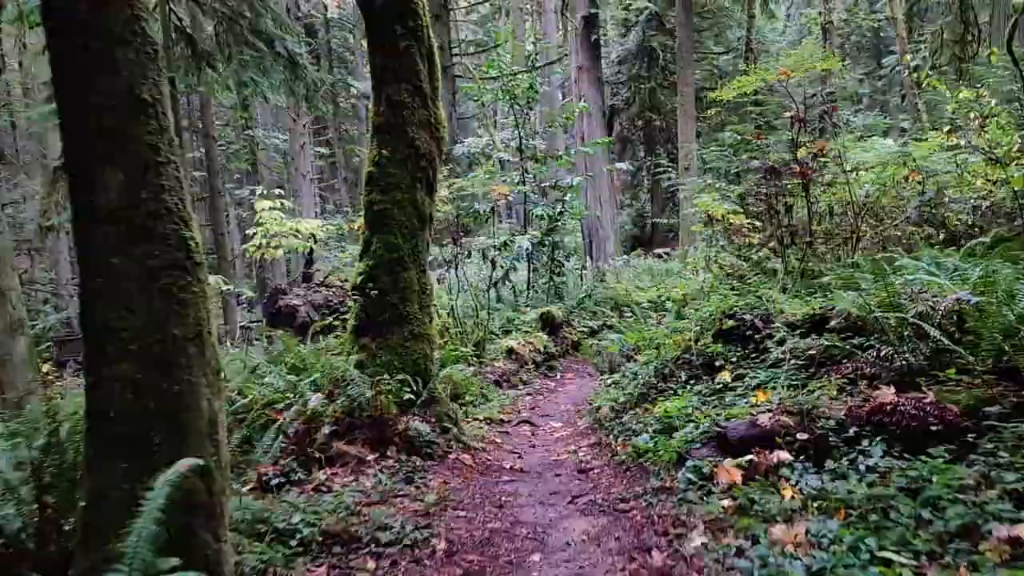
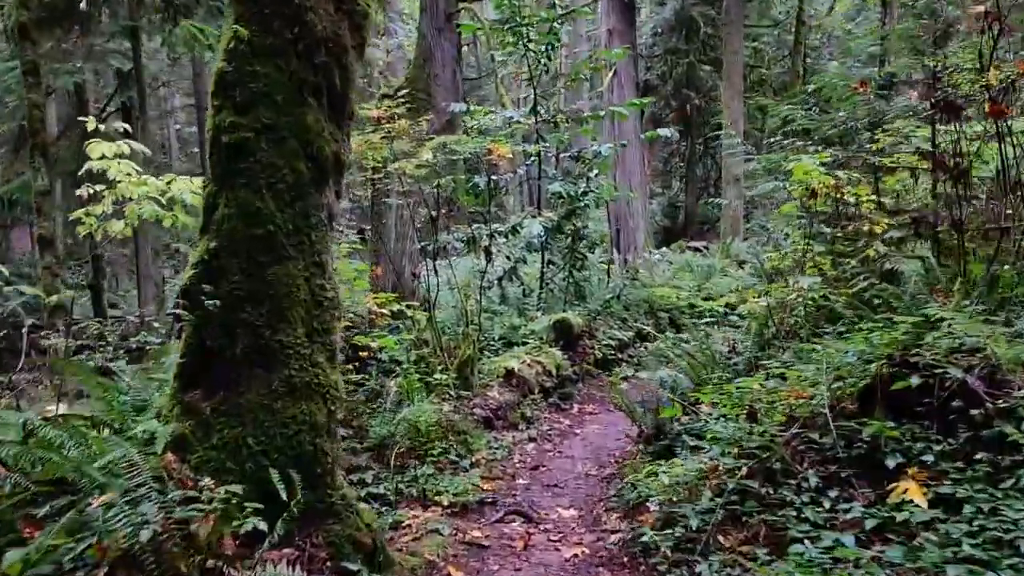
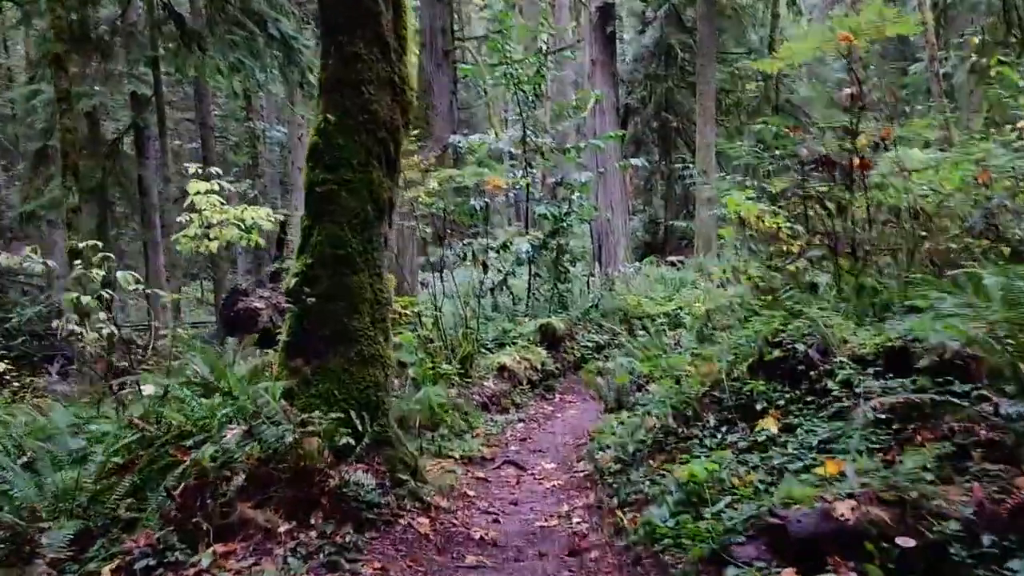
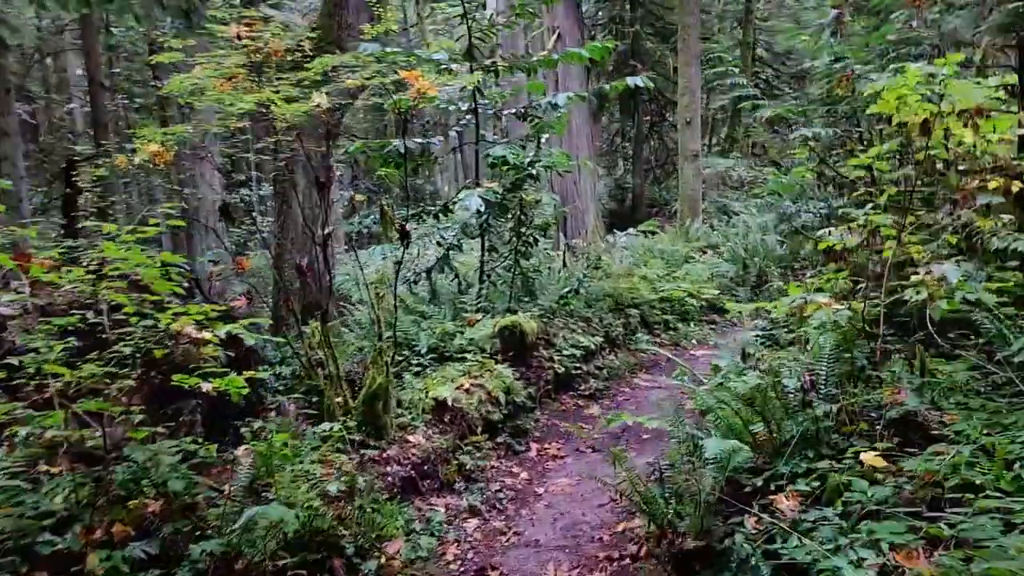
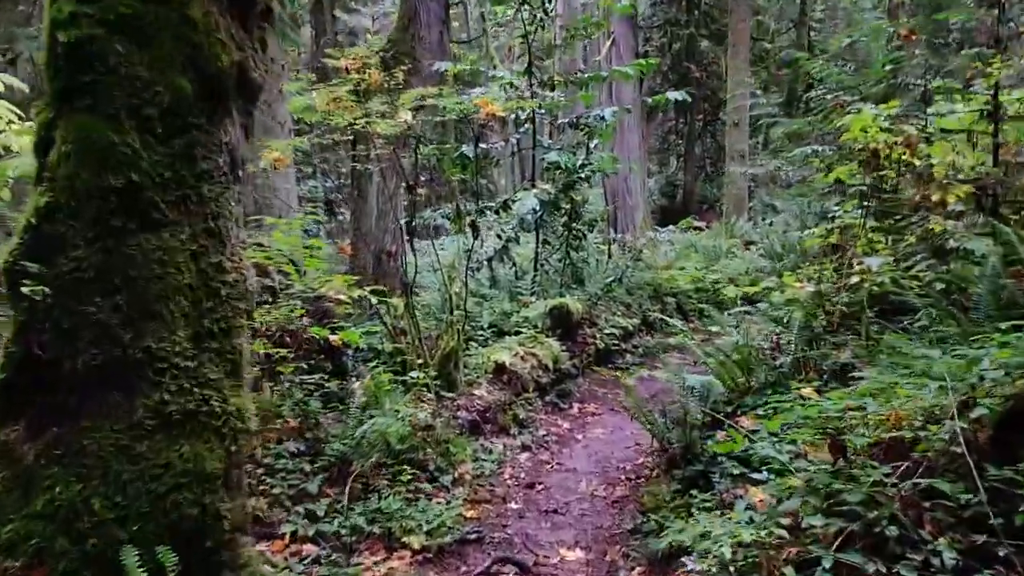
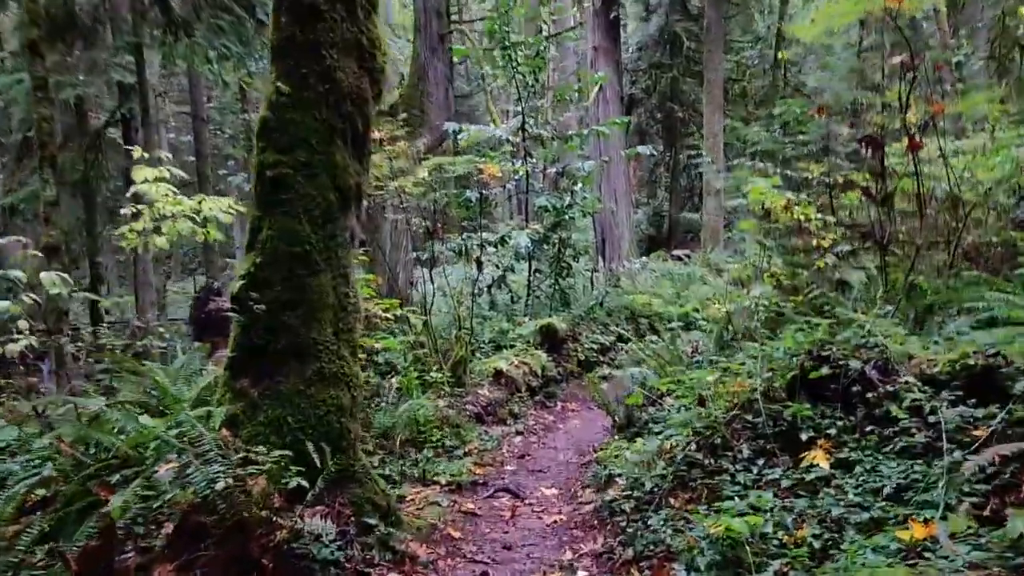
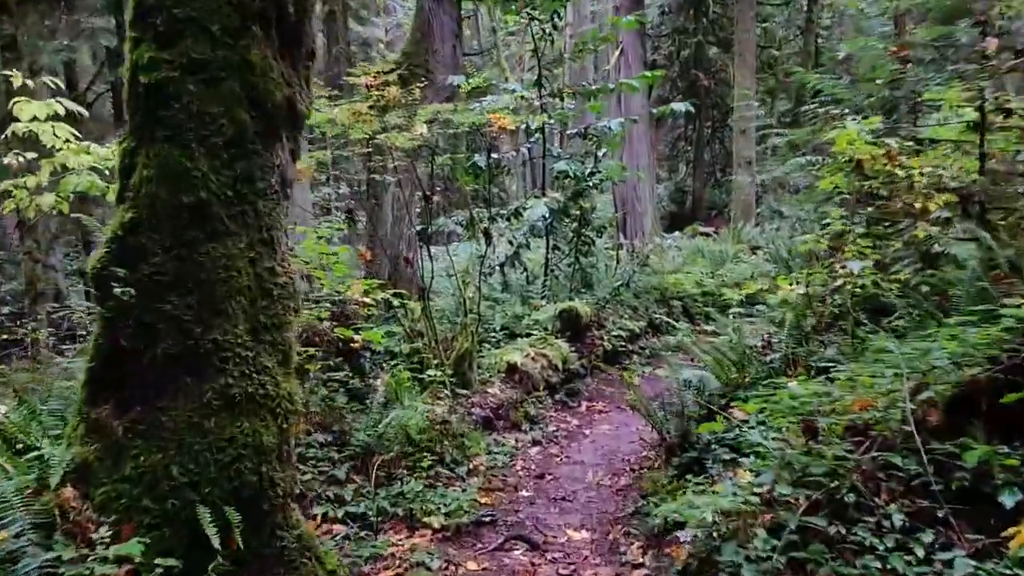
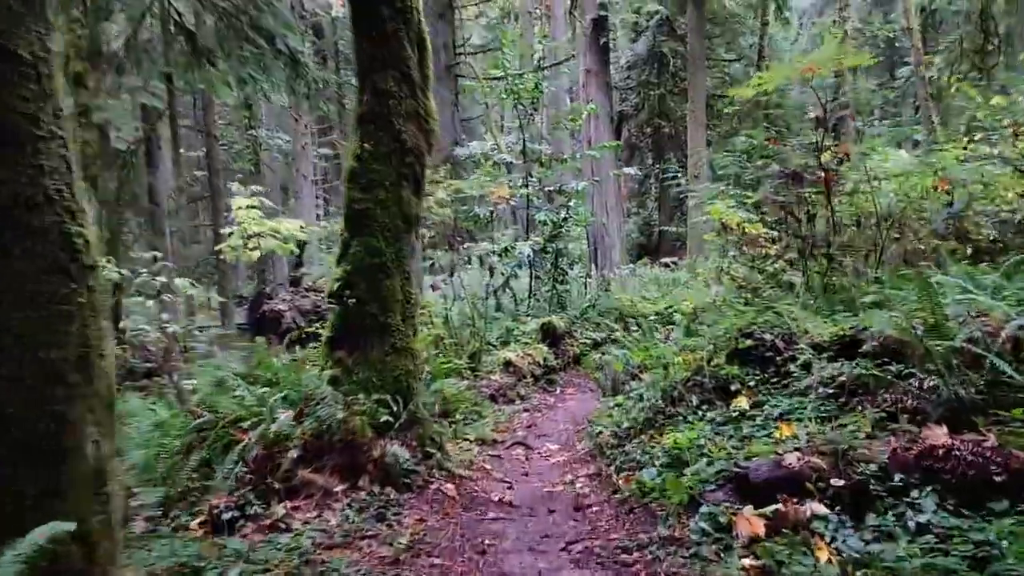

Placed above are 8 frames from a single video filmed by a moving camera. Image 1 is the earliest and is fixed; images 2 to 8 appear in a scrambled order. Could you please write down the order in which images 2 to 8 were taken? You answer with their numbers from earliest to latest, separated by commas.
8, 3, 6, 2, 7, 5, 4
